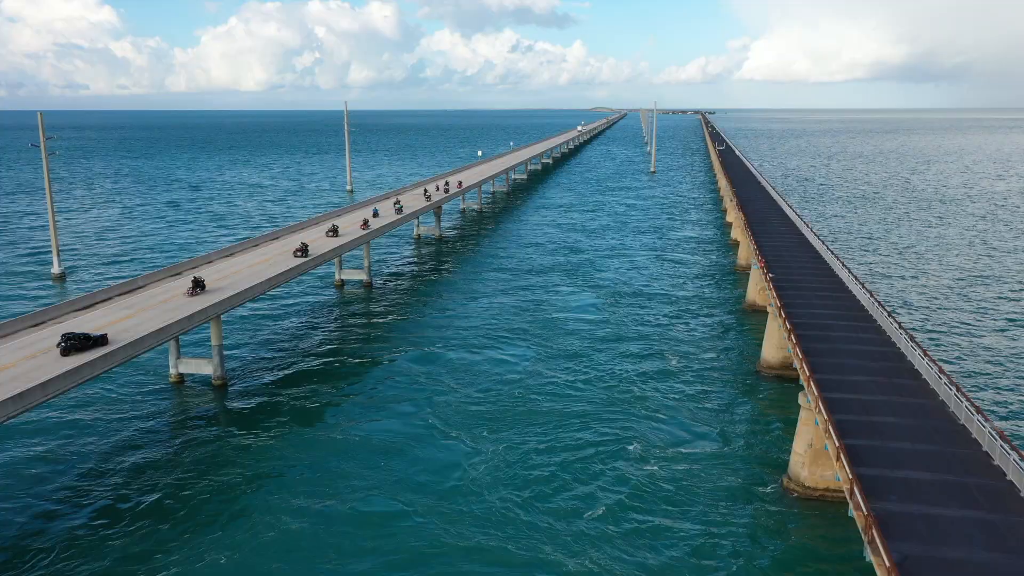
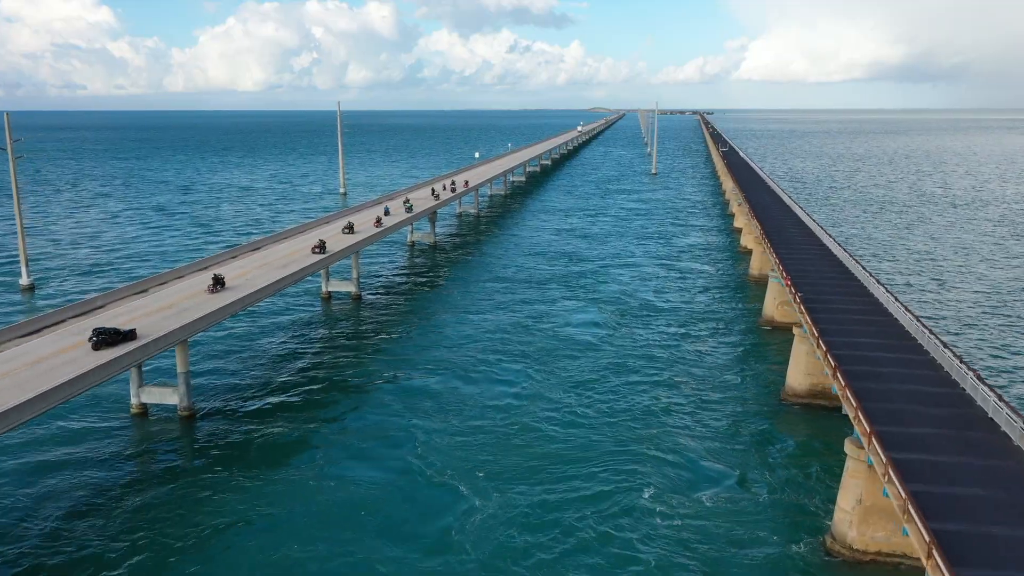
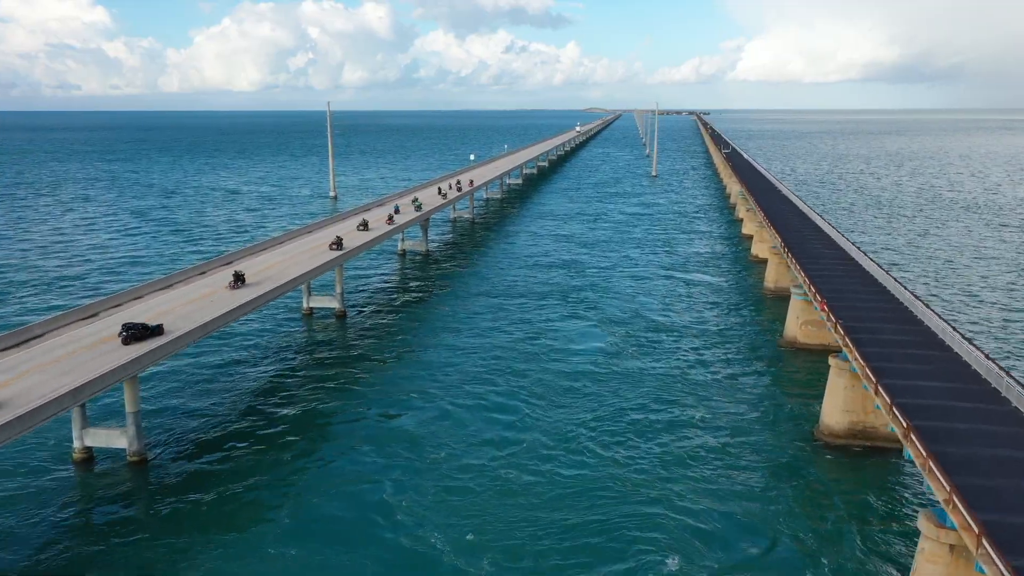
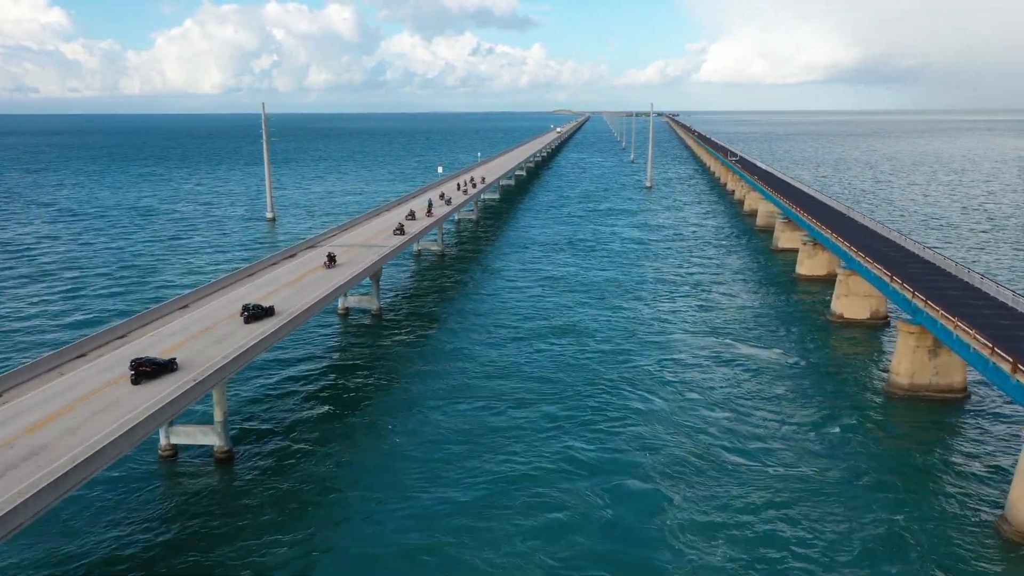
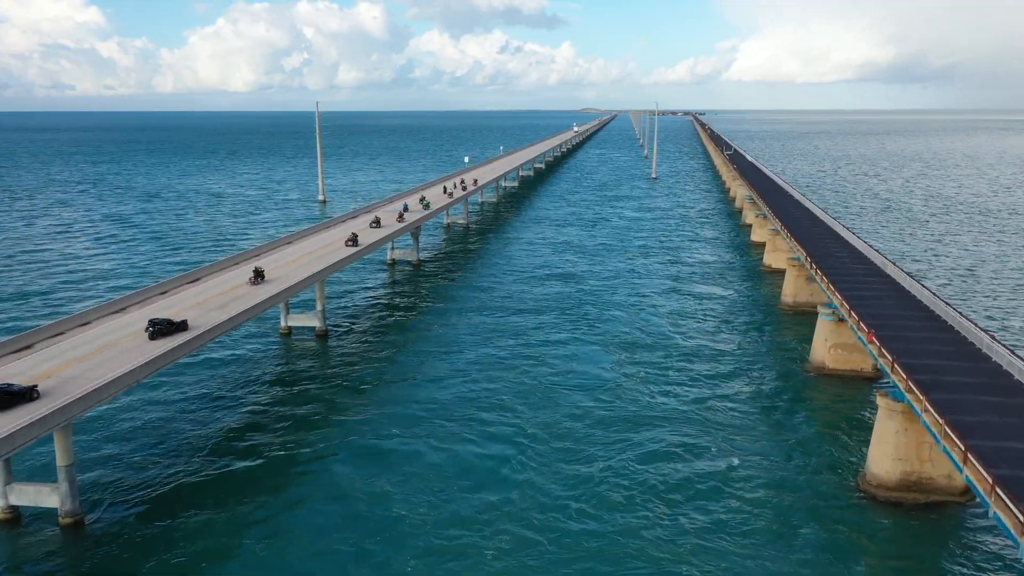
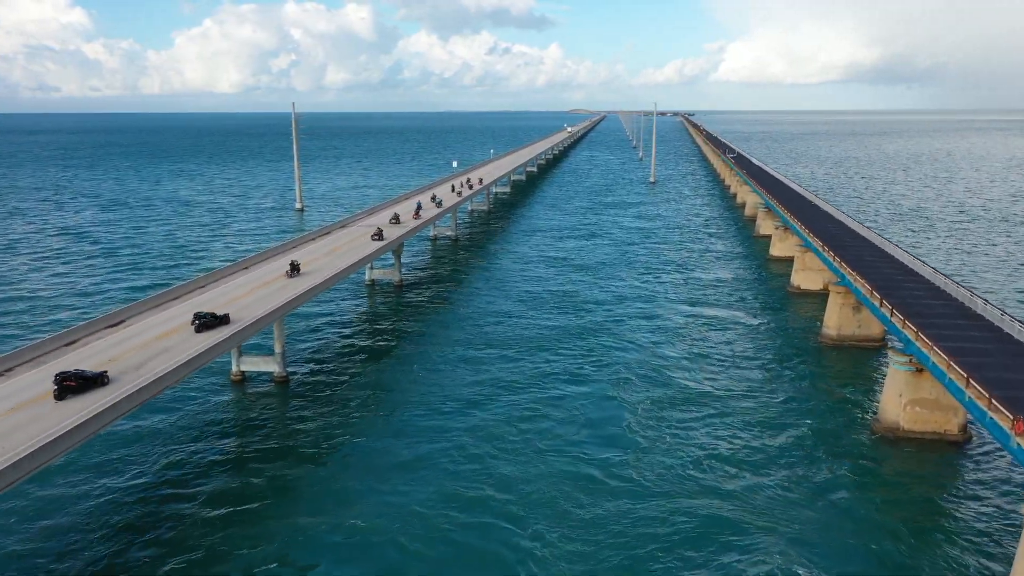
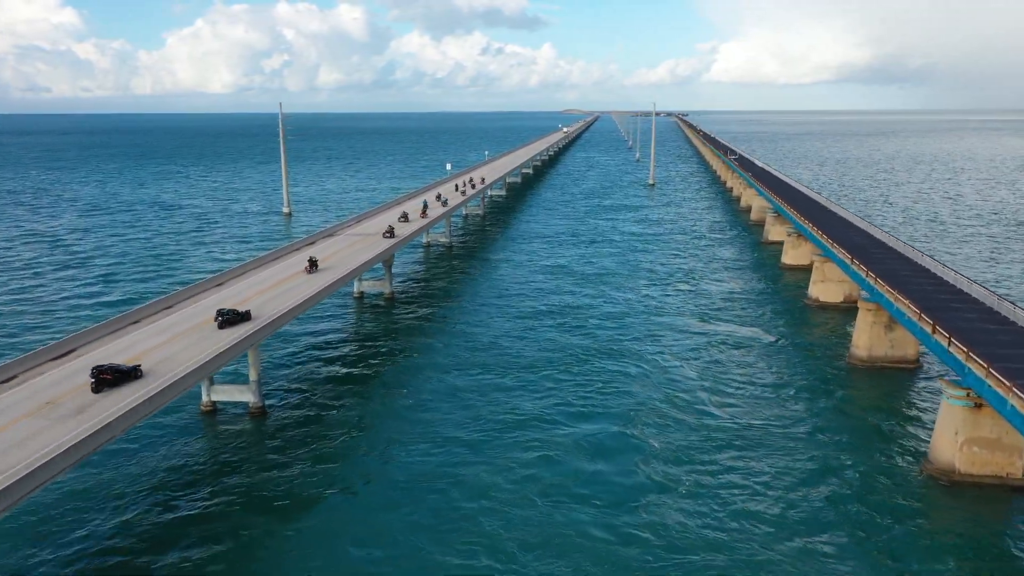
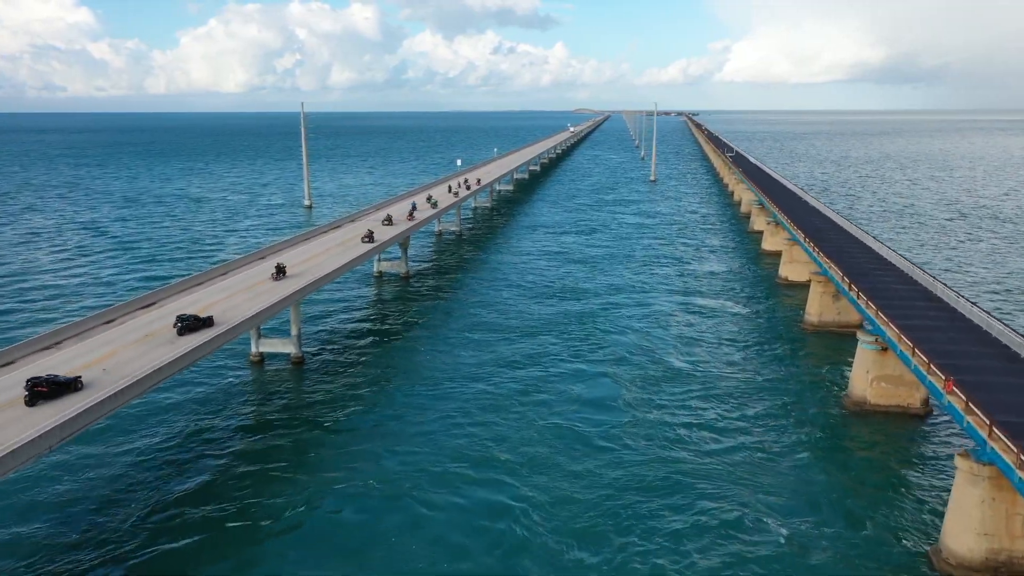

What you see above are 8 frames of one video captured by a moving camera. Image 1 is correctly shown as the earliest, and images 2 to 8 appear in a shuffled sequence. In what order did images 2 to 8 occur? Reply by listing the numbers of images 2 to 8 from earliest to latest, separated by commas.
2, 3, 5, 8, 6, 7, 4
